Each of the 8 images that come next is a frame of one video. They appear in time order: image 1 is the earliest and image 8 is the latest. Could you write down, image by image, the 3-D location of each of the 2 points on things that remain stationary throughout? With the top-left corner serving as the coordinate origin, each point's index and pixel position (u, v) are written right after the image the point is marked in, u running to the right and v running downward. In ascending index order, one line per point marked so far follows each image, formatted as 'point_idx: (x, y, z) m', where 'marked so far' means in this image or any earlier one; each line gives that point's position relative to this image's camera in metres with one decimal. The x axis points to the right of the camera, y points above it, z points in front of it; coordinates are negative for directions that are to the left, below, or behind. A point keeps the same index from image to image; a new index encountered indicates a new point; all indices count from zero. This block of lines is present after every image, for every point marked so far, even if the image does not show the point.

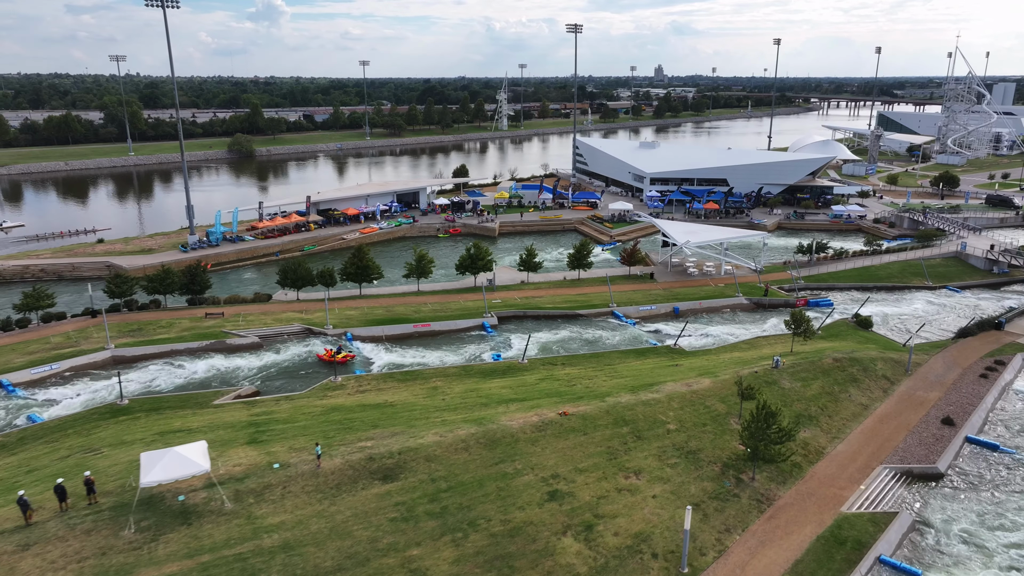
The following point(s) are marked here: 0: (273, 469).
0: (-6.4, -4.8, +19.0) m
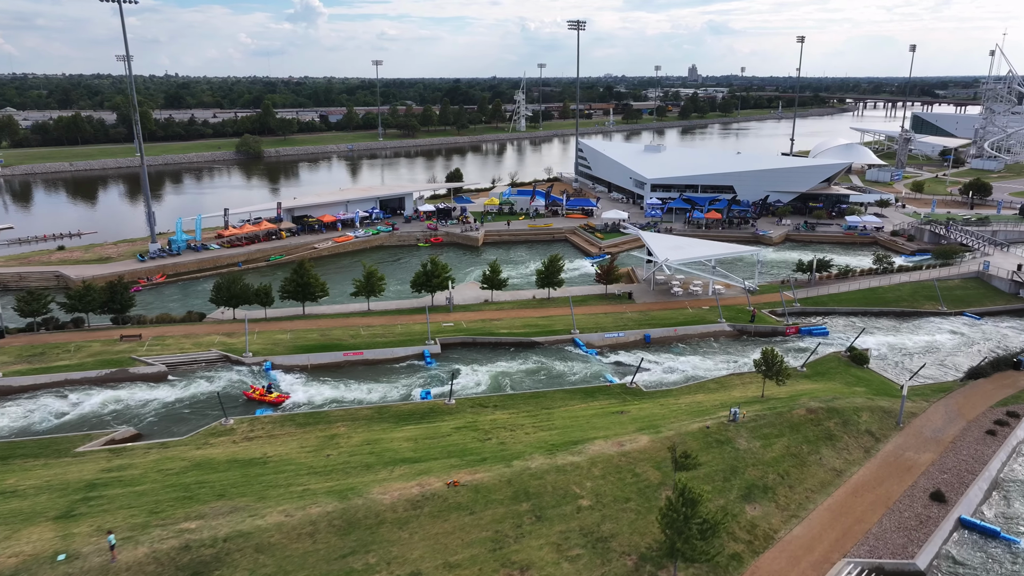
0: (-9.8, -5.9, +15.3) m
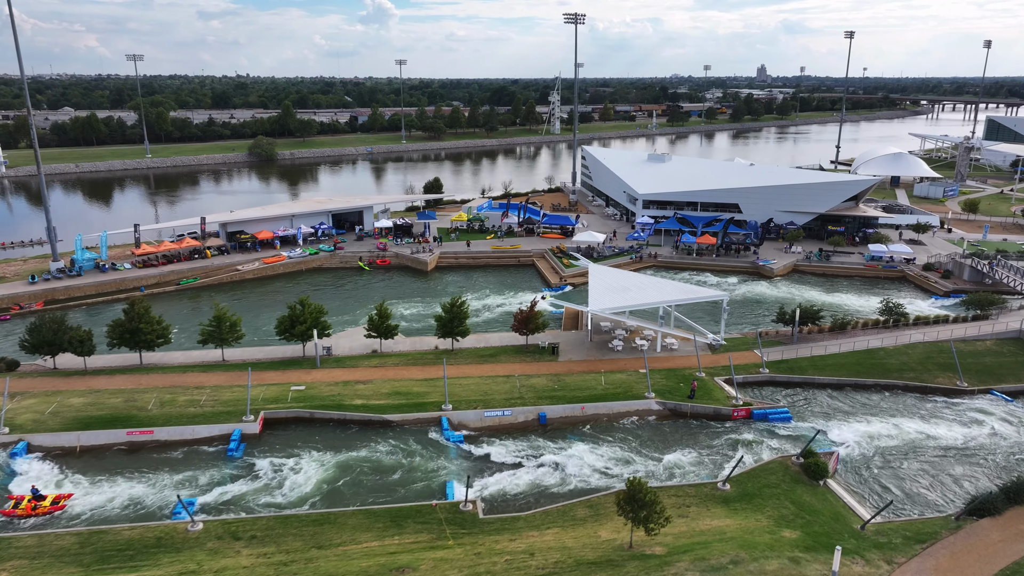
0: (-17.2, -7.9, +8.3) m
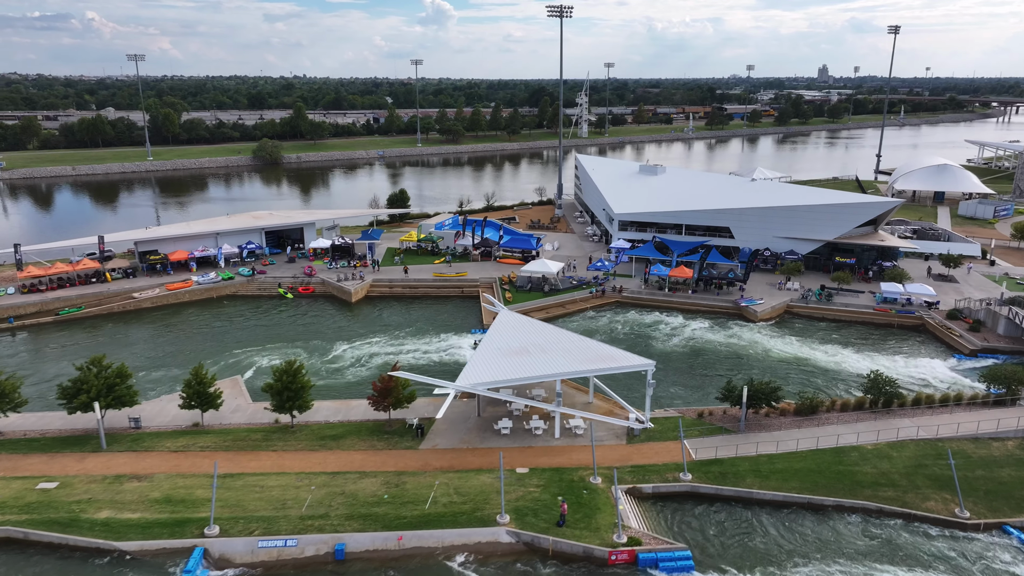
0: (-24.6, -9.7, +1.9) m
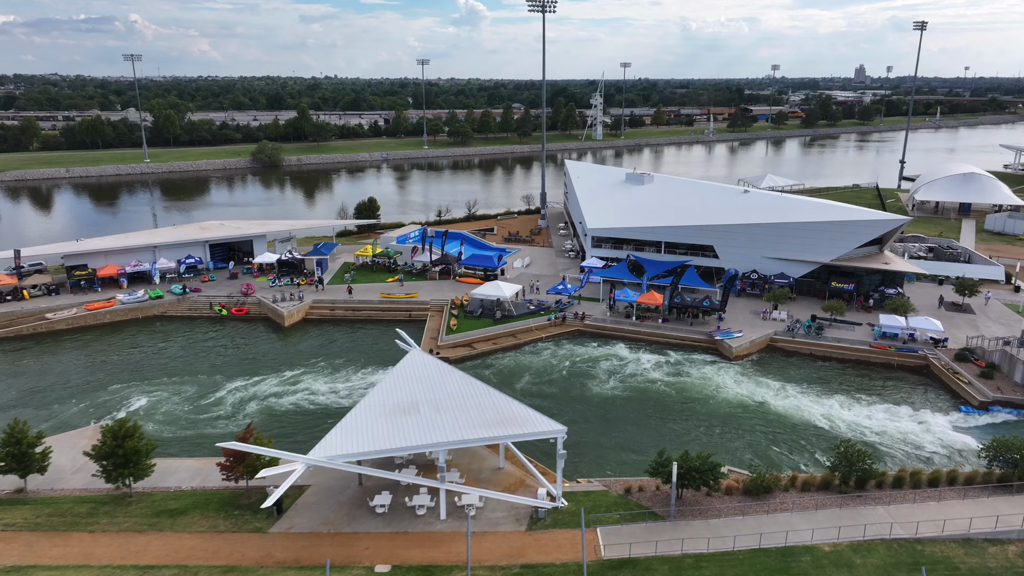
0: (-29.3, -10.8, -1.8) m
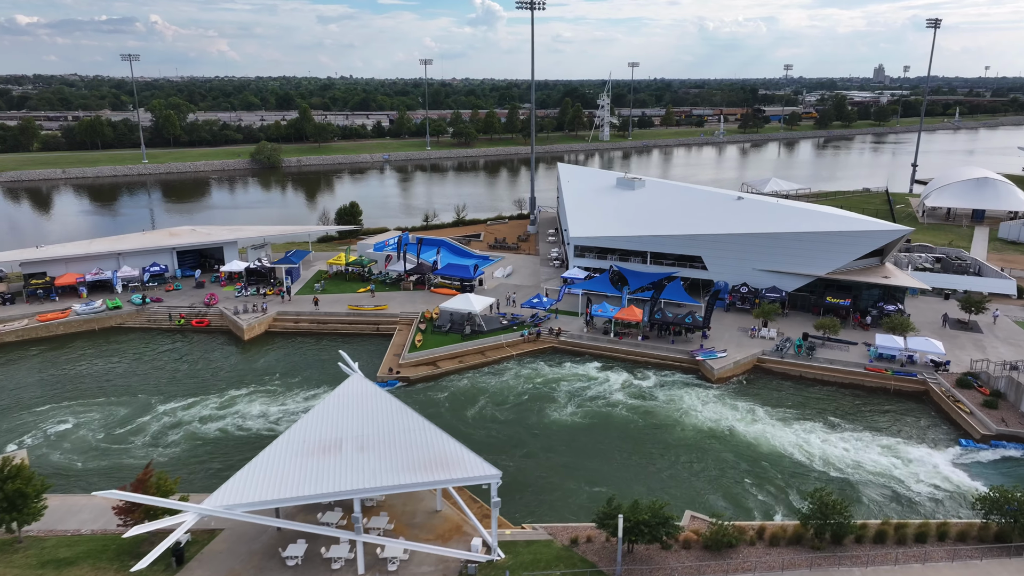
0: (-31.8, -11.3, -3.6) m
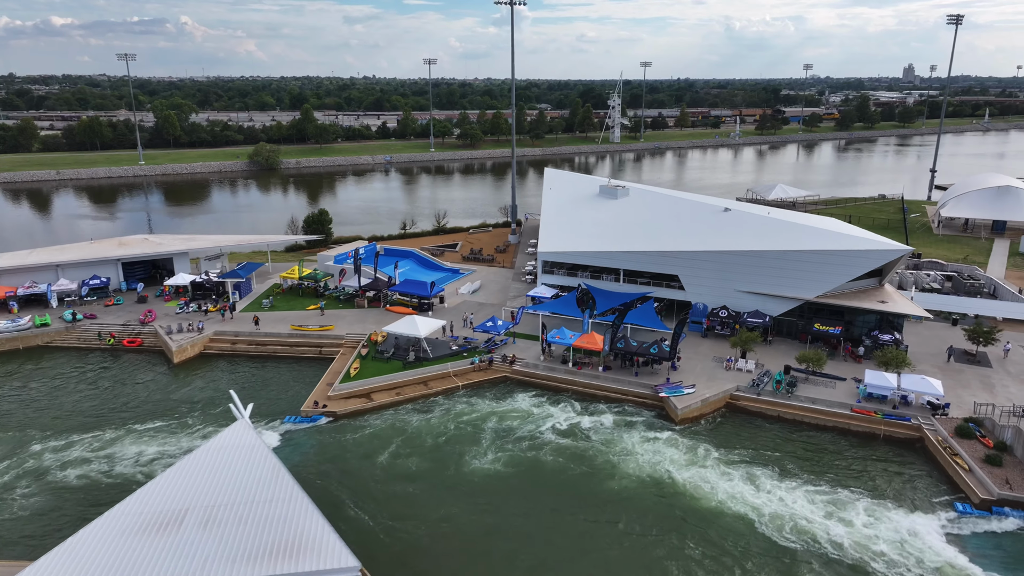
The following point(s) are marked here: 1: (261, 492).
0: (-35.5, -12.1, -6.2) m
1: (-6.4, -5.2, +18.3) m
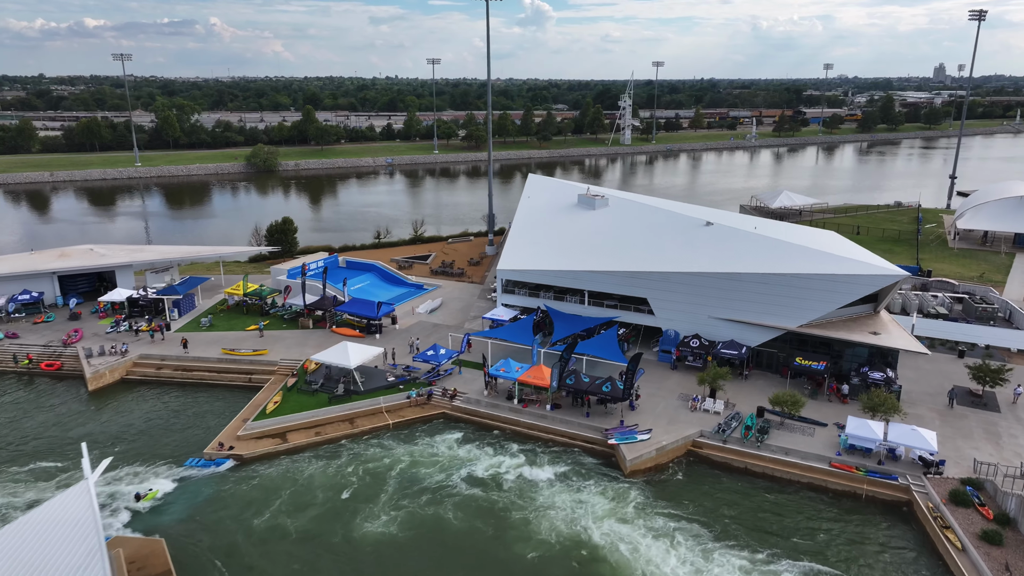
0: (-39.3, -12.9, -8.7) m
1: (-9.4, -6.3, +14.9) m
